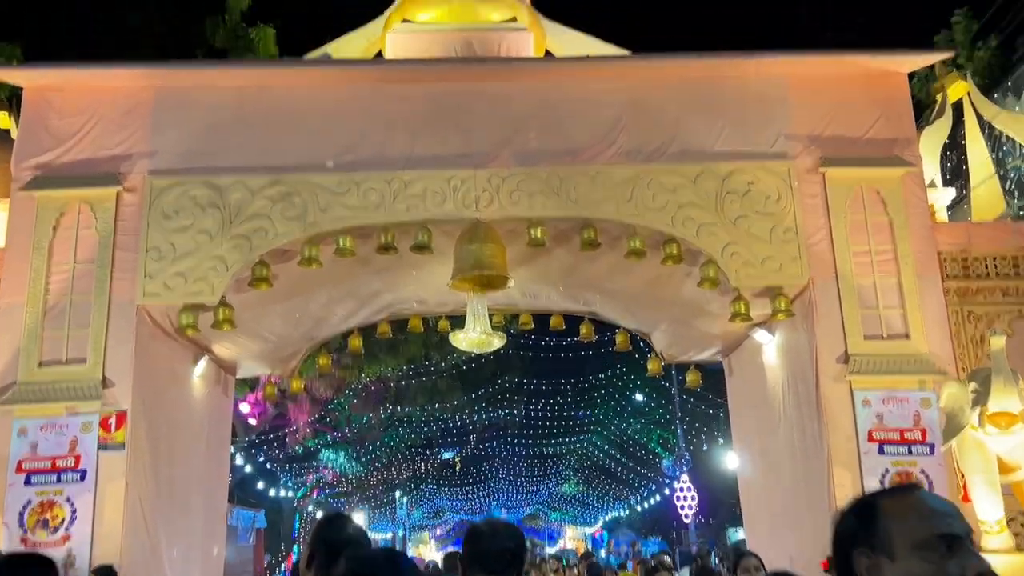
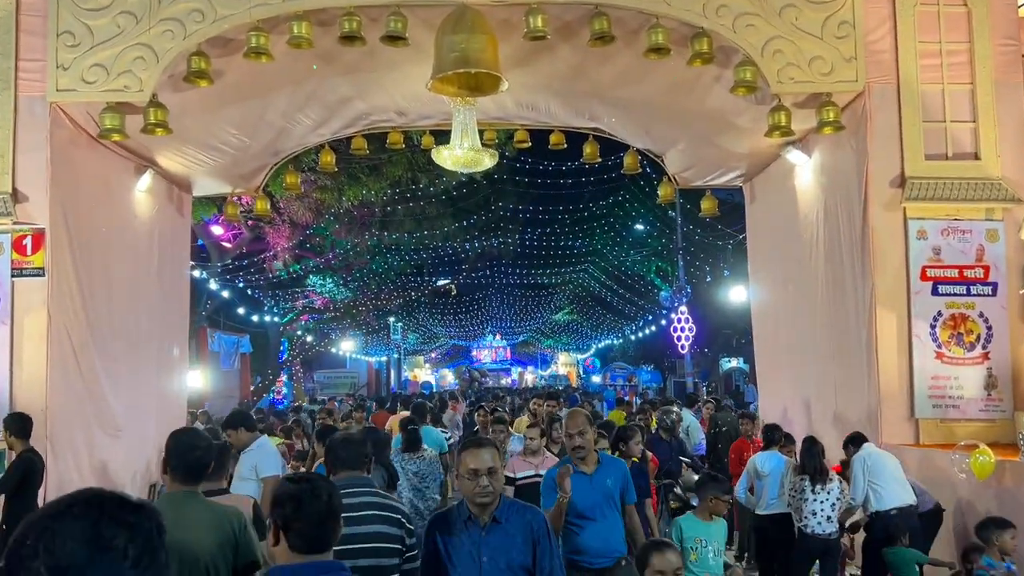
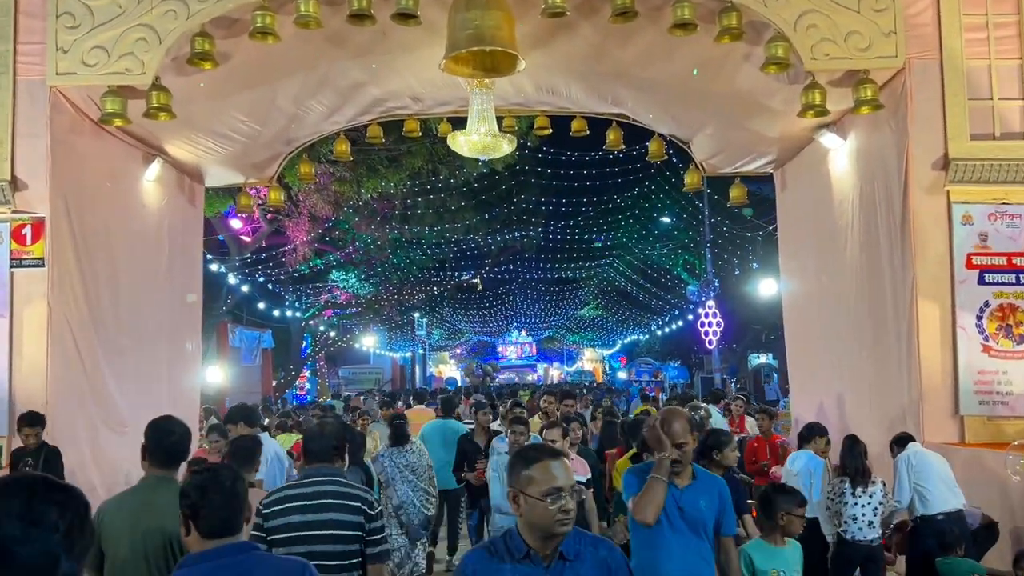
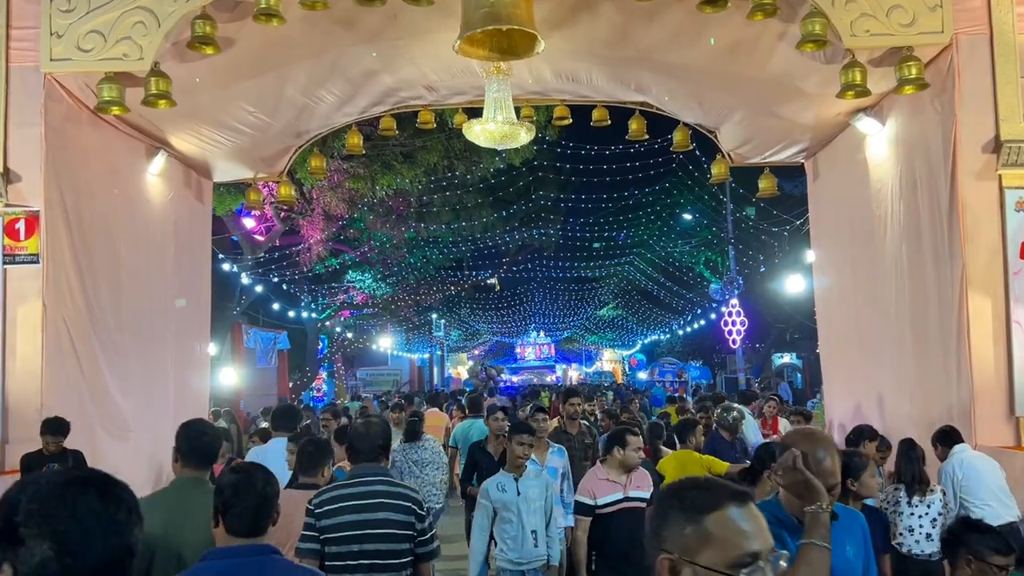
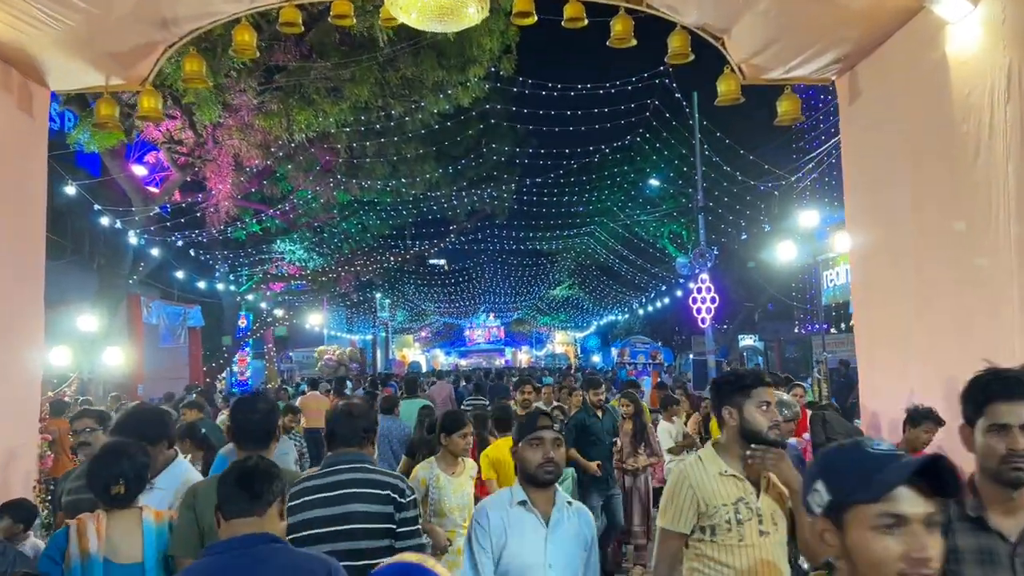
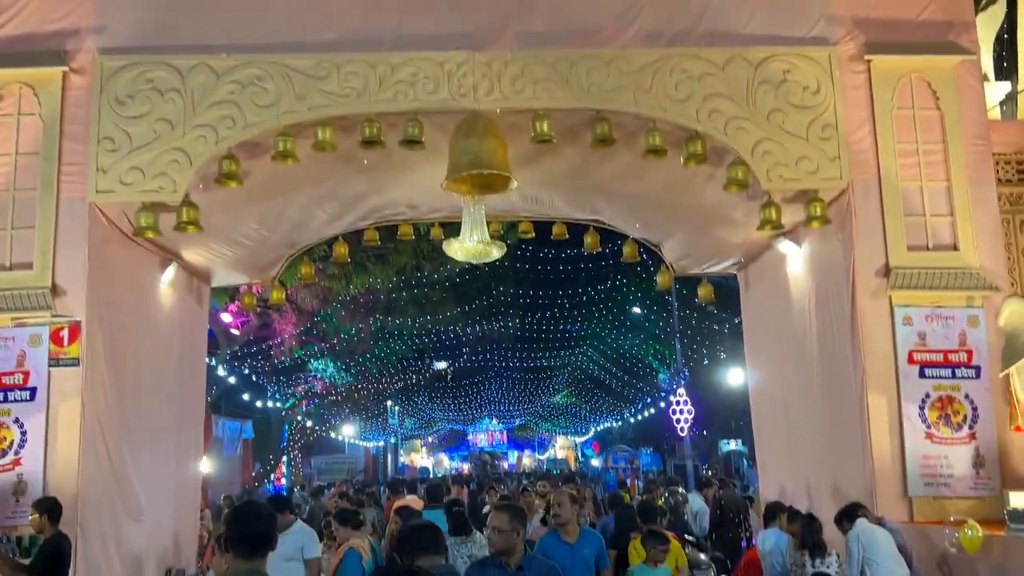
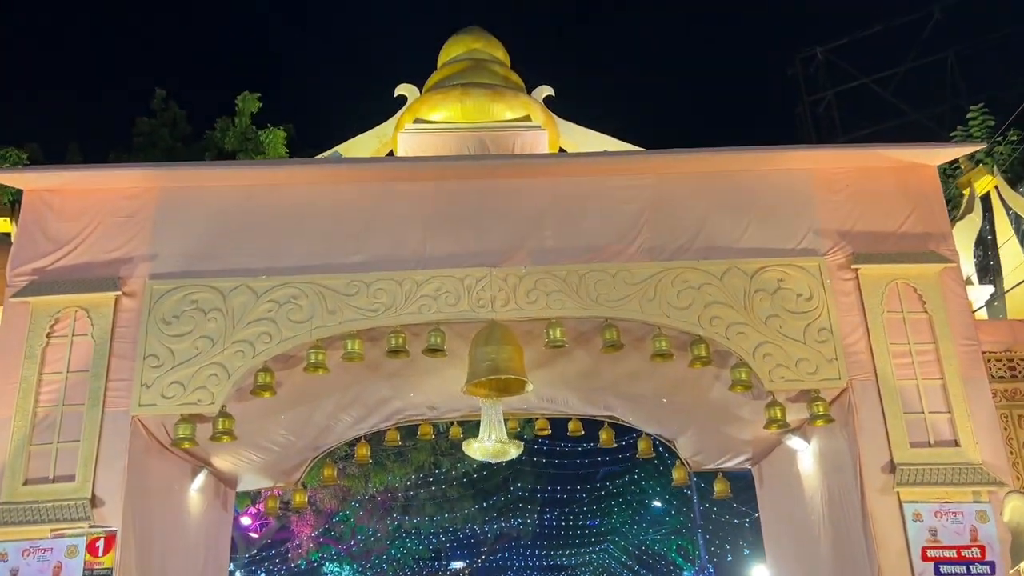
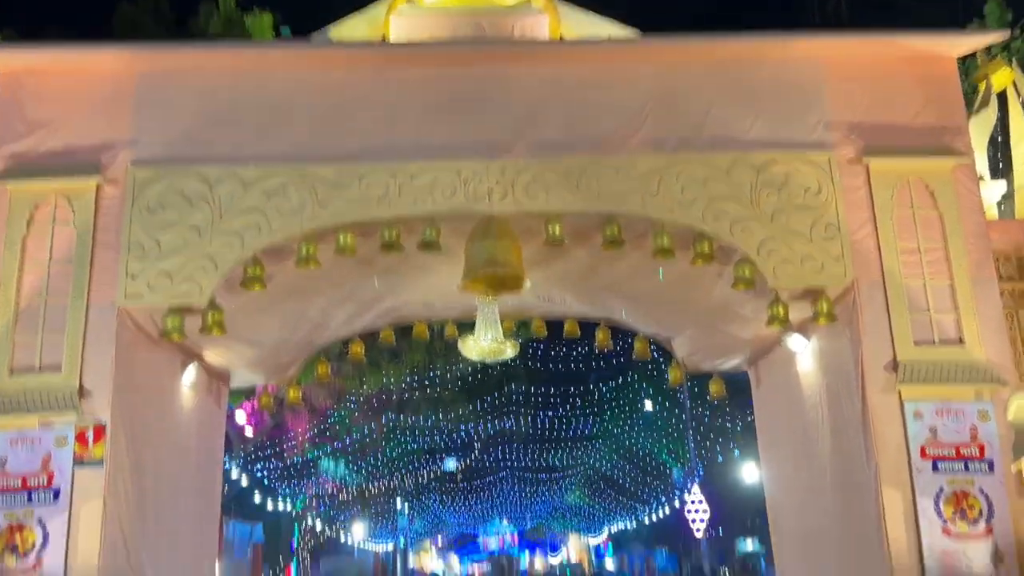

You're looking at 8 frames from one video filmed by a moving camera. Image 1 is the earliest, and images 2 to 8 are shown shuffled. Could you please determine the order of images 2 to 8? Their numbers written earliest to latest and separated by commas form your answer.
7, 8, 6, 2, 3, 4, 5
